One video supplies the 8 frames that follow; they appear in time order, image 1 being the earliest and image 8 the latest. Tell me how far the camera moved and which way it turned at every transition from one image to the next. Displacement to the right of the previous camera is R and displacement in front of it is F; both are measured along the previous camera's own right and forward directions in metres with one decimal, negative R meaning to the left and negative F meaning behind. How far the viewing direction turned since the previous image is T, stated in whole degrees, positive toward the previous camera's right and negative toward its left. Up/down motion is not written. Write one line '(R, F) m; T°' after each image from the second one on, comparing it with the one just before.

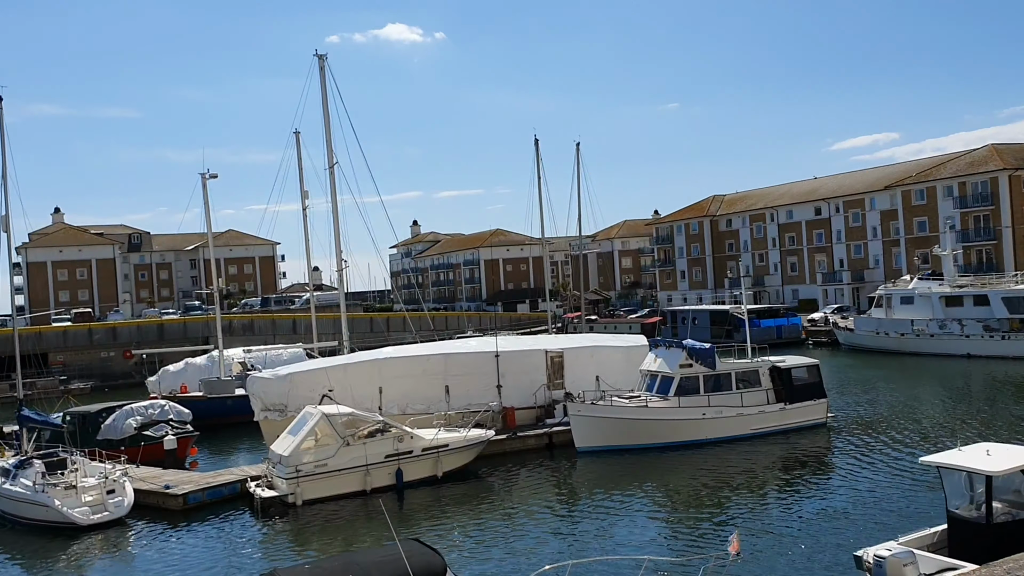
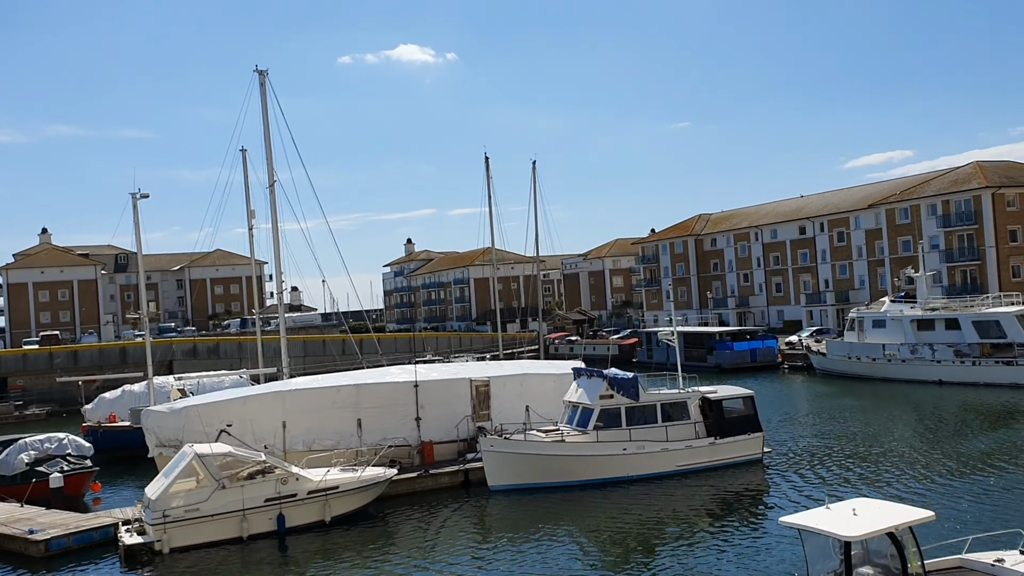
(+2.2, +1.4) m; -1°
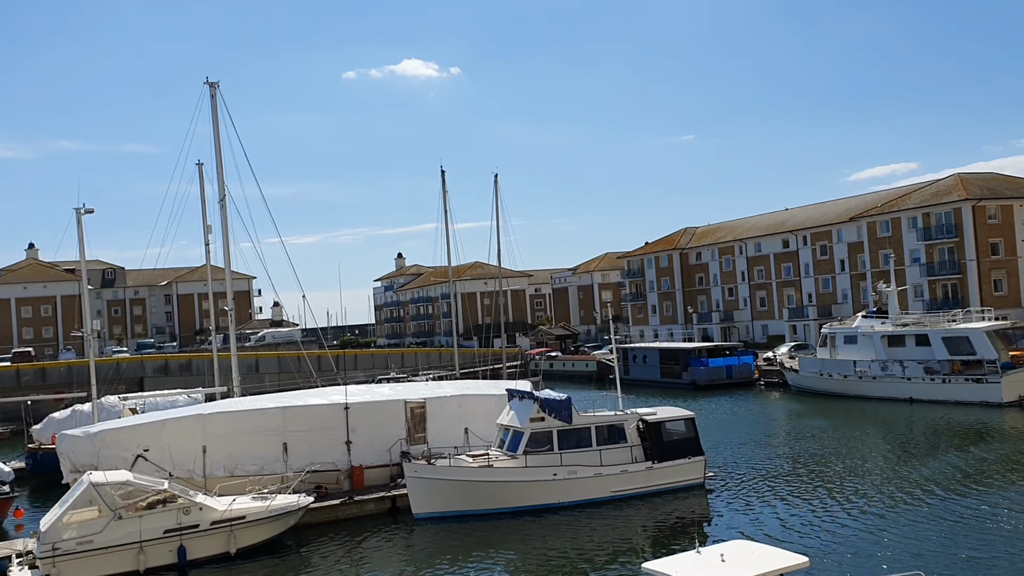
(+1.6, +0.8) m; 0°
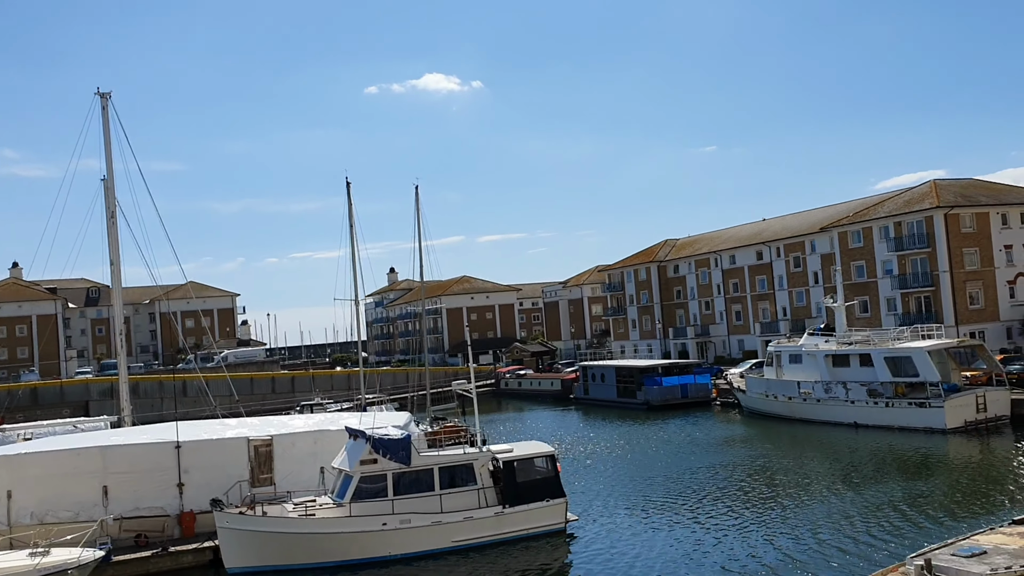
(+3.6, +2.2) m; -1°
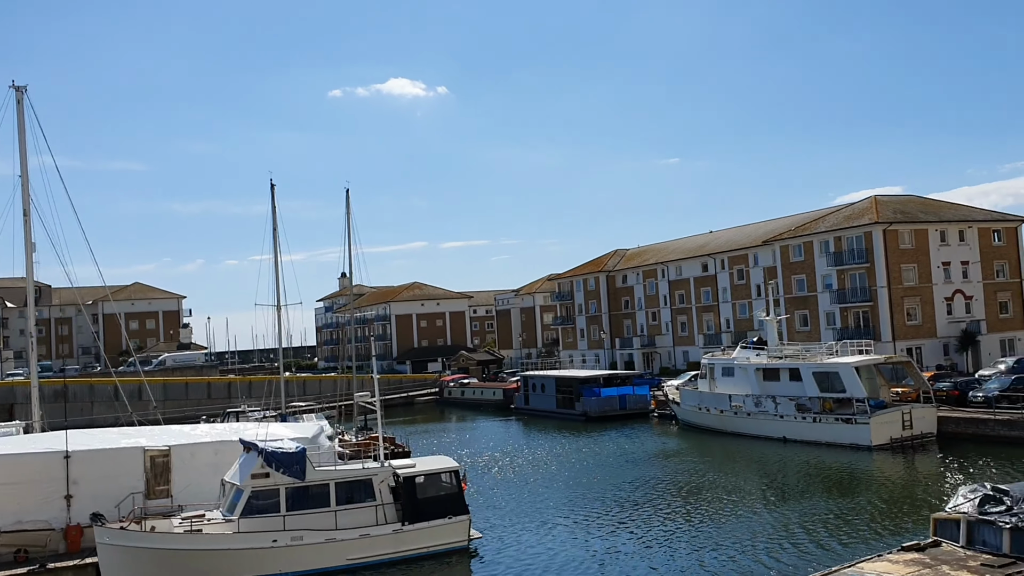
(+1.0, +0.5) m; +2°
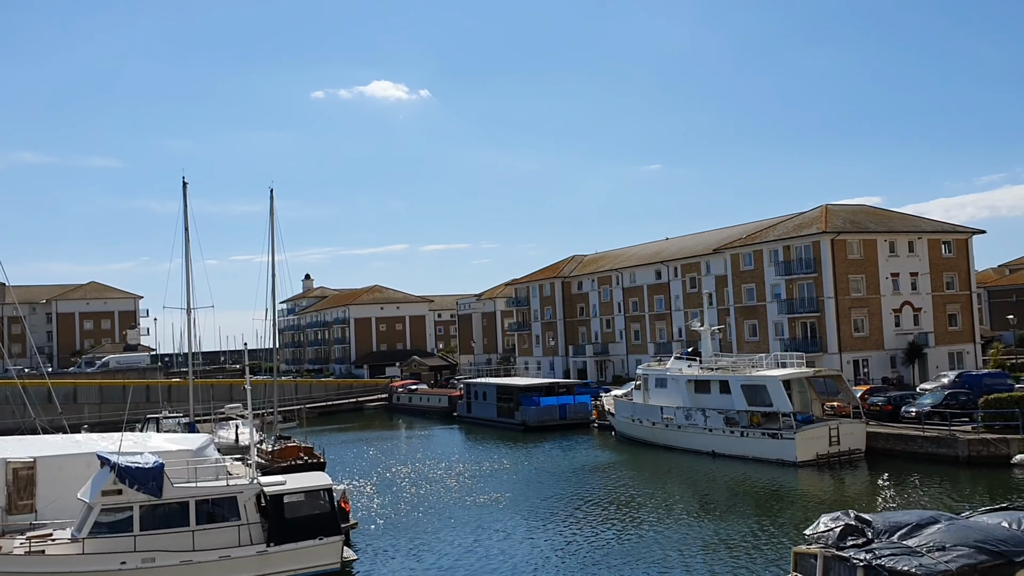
(+1.7, +1.0) m; +1°
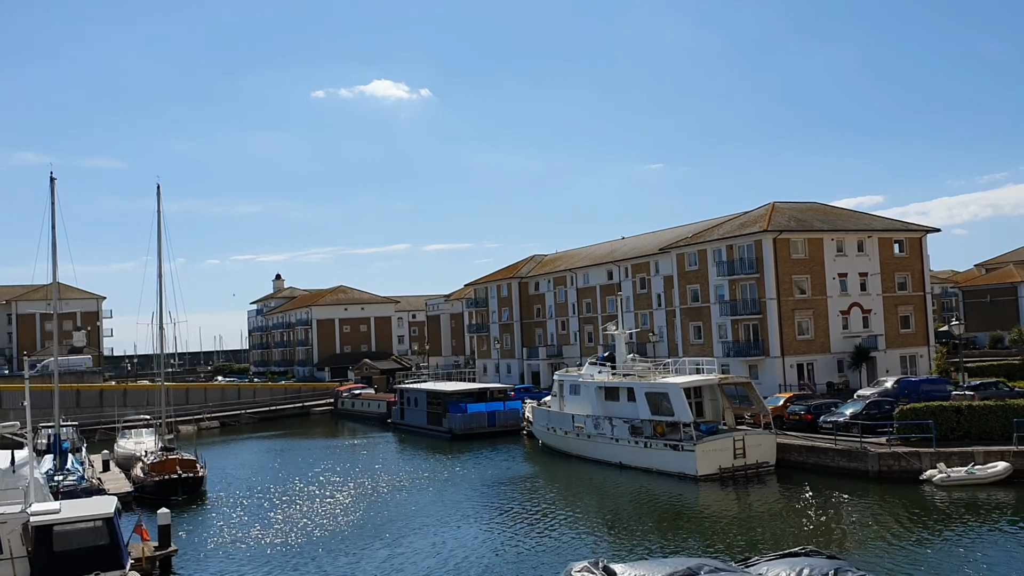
(+3.1, +1.8) m; 0°
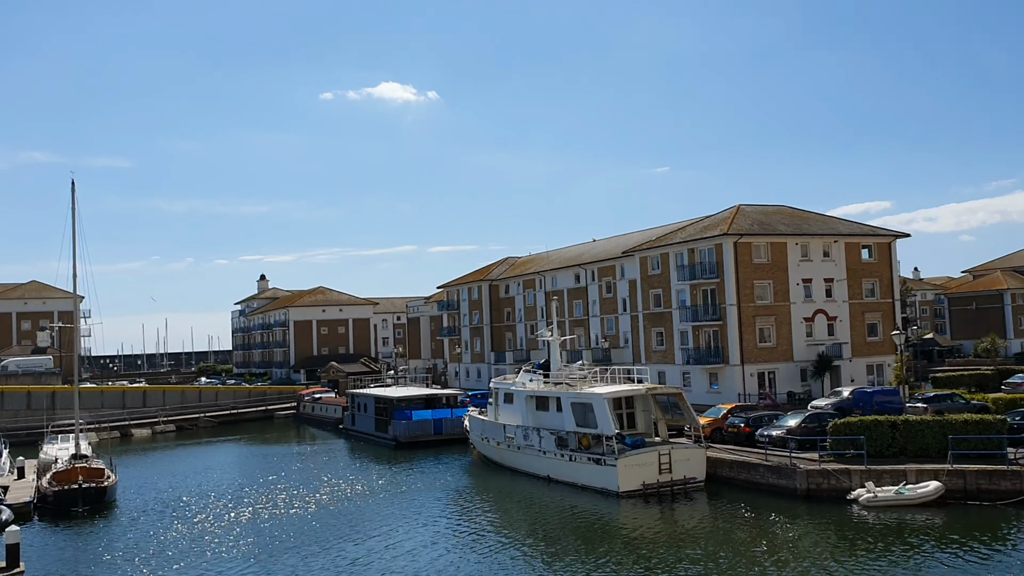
(+2.3, +1.3) m; 0°
